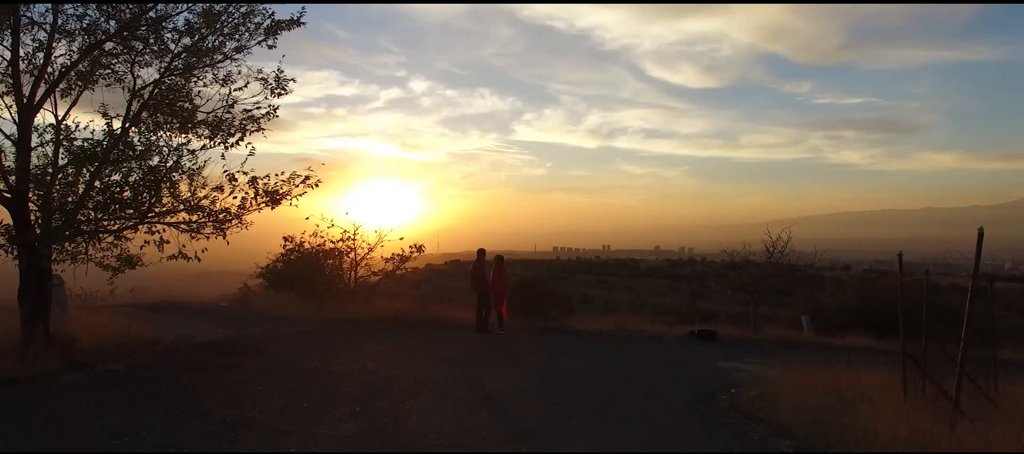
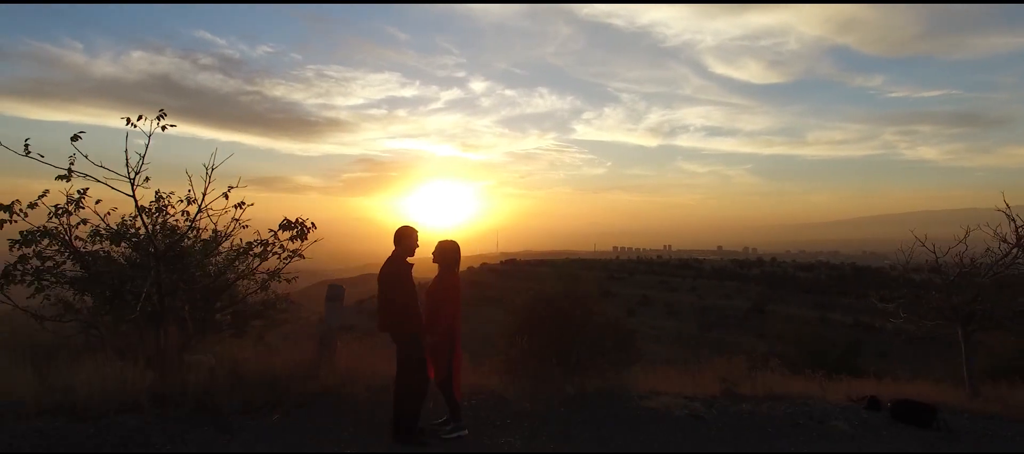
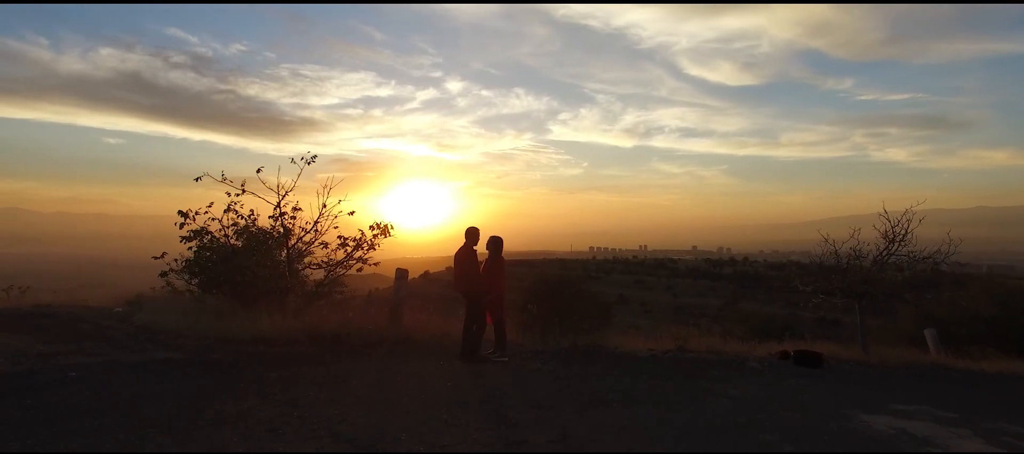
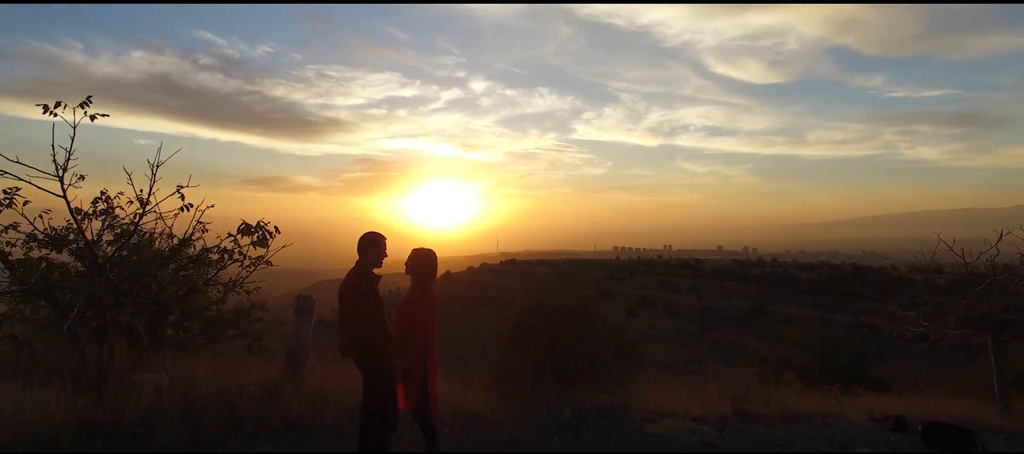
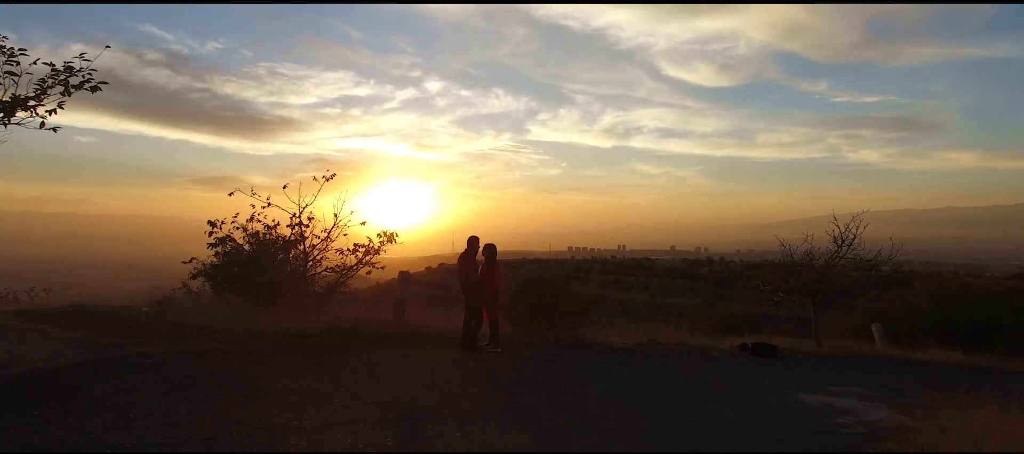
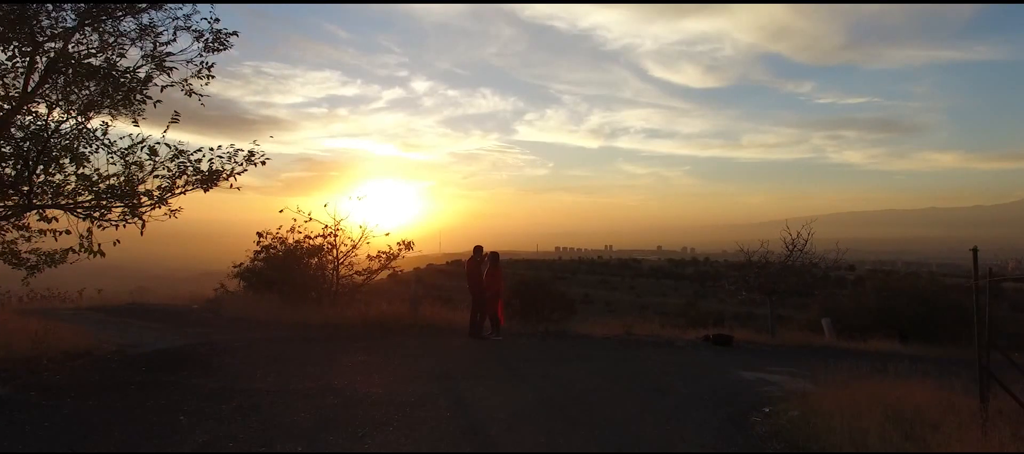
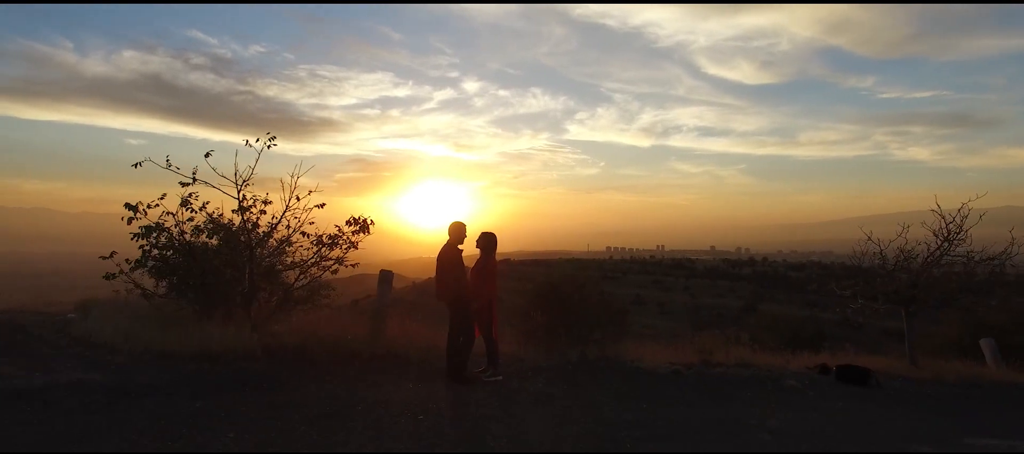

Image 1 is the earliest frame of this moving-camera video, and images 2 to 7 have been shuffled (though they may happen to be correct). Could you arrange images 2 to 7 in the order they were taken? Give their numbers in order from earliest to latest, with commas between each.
6, 5, 3, 7, 2, 4
